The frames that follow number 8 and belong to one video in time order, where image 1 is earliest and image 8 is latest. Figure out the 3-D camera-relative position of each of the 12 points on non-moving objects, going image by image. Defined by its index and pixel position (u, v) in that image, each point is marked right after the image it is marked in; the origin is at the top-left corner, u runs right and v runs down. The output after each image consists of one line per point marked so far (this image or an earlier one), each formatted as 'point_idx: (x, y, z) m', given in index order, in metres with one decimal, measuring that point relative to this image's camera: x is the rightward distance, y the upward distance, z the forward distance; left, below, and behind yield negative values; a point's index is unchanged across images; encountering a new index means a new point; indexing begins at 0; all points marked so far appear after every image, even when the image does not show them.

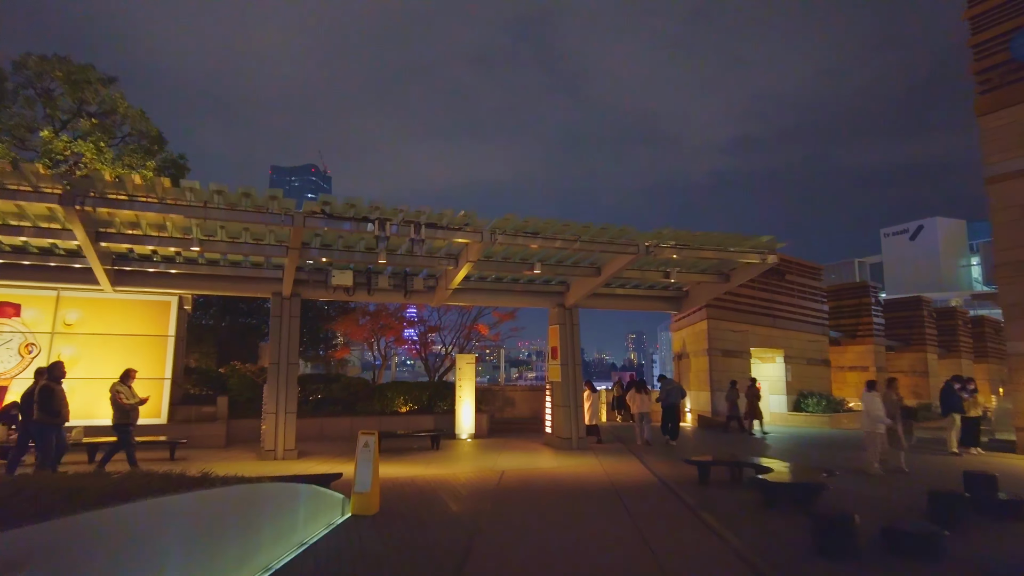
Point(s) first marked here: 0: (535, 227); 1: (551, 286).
0: (+0.4, +0.9, +9.7) m
1: (+0.8, 0.0, +12.9) m
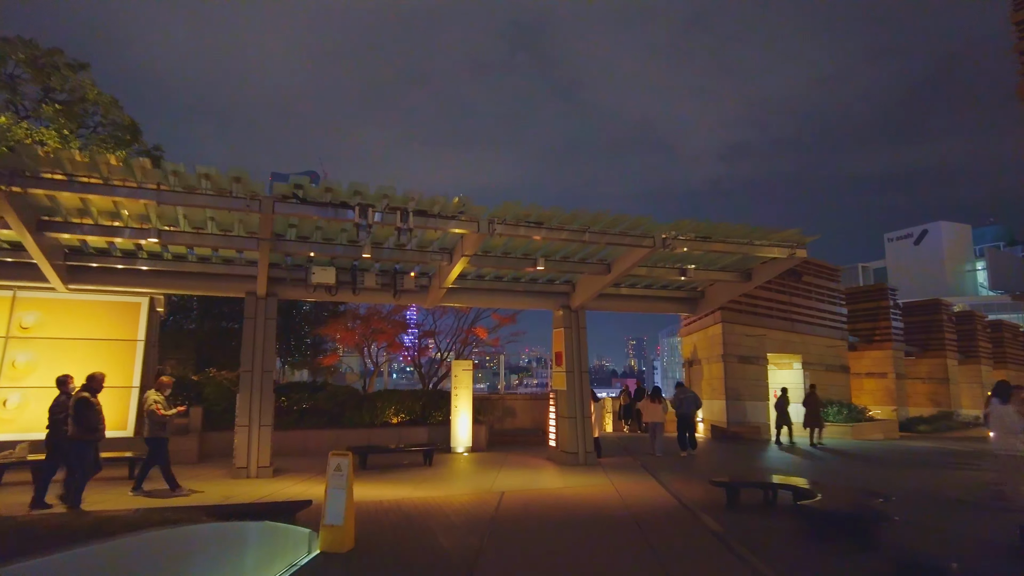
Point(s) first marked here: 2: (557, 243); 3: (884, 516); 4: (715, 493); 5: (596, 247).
0: (+0.4, +1.0, +8.6) m
1: (+0.8, +0.1, +11.8) m
2: (+0.7, +0.7, +9.5) m
3: (+3.8, -2.3, +6.5) m
4: (+2.8, -2.9, +8.8) m
5: (+1.3, +0.7, +9.6) m
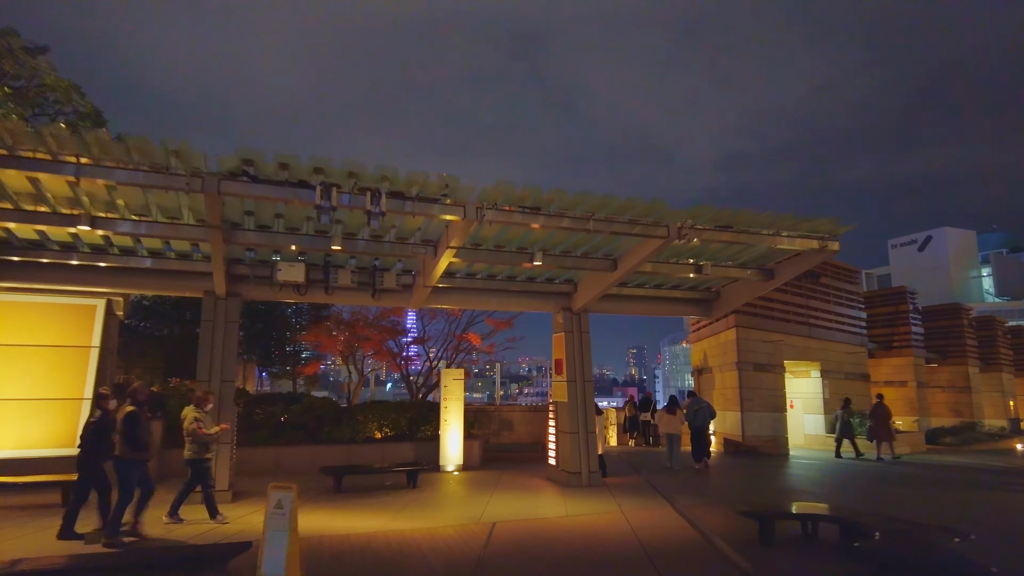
0: (+0.3, +1.0, +7.4) m
1: (+0.7, +0.1, +10.6) m
2: (+0.6, +0.7, +8.3) m
3: (+3.7, -2.3, +5.3) m
4: (+2.8, -2.8, +7.6) m
5: (+1.2, +0.7, +8.5) m
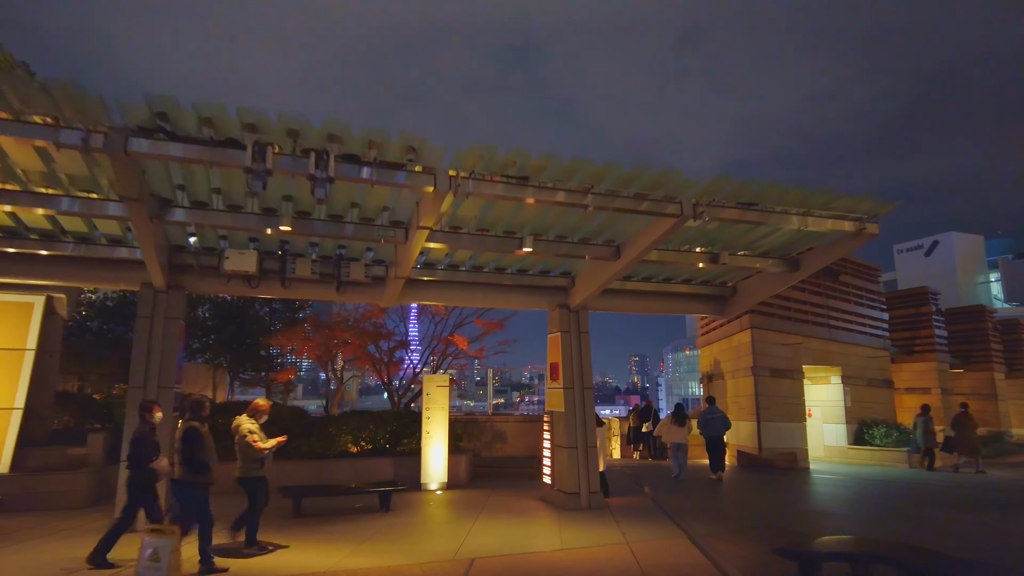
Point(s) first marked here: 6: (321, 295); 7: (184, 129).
0: (+0.1, +1.2, +6.1) m
1: (+0.6, +0.1, +9.3) m
2: (+0.4, +0.9, +7.0) m
3: (+3.6, -2.1, +4.0) m
4: (+2.6, -2.7, +6.3) m
5: (+1.0, +0.8, +7.2) m
6: (-2.5, -0.1, +8.5) m
7: (-2.8, +1.3, +5.3) m
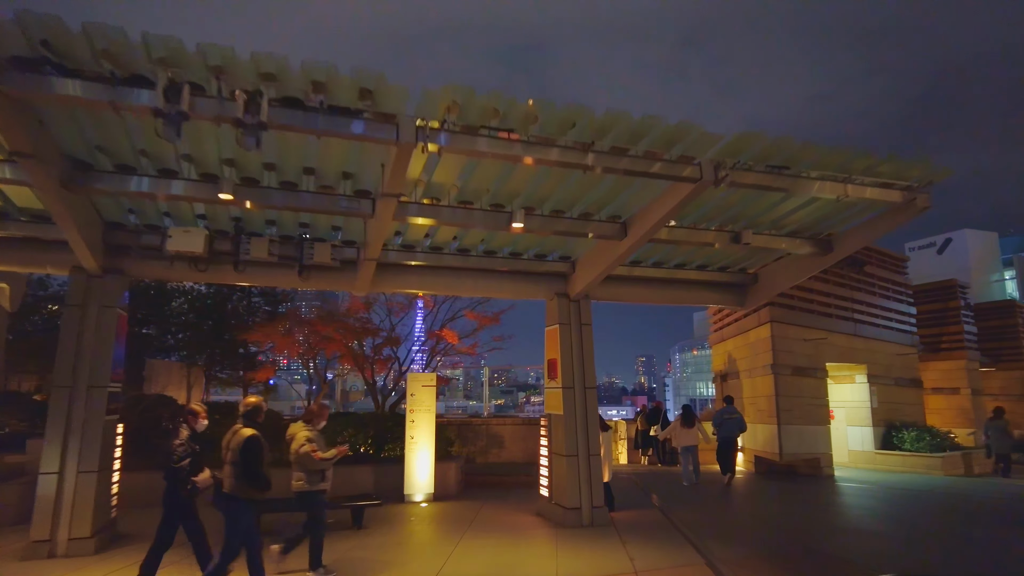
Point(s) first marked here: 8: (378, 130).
0: (0.0, +1.3, +5.0) m
1: (+0.5, +0.3, +8.2) m
2: (+0.3, +1.0, +5.9) m
3: (+3.4, -1.9, +2.8) m
4: (+2.5, -2.5, +5.2) m
5: (+0.9, +1.0, +6.1) m
6: (-2.7, +0.1, +7.4) m
7: (-2.9, +1.5, +4.2) m
8: (-1.0, +1.2, +4.7) m
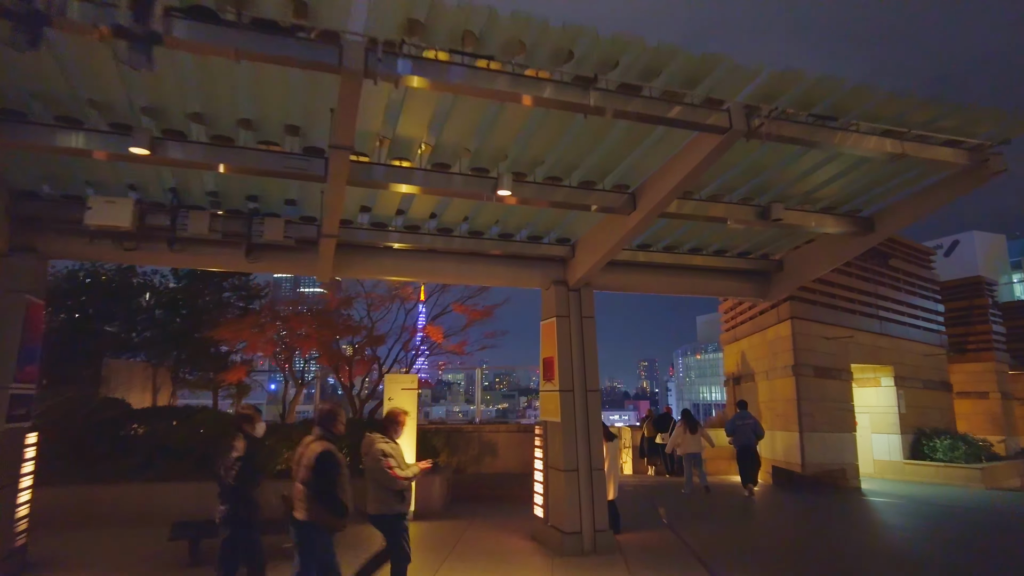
0: (-0.2, +1.5, +3.9) m
1: (+0.3, +0.5, +7.1) m
2: (+0.2, +1.2, +4.8) m
3: (+3.3, -1.7, +1.7) m
4: (+2.3, -2.3, +4.0) m
5: (+0.8, +1.1, +5.0) m
6: (-2.8, +0.2, +6.3) m
7: (-3.0, +1.7, +3.2) m
8: (-1.1, +1.3, +3.6) m
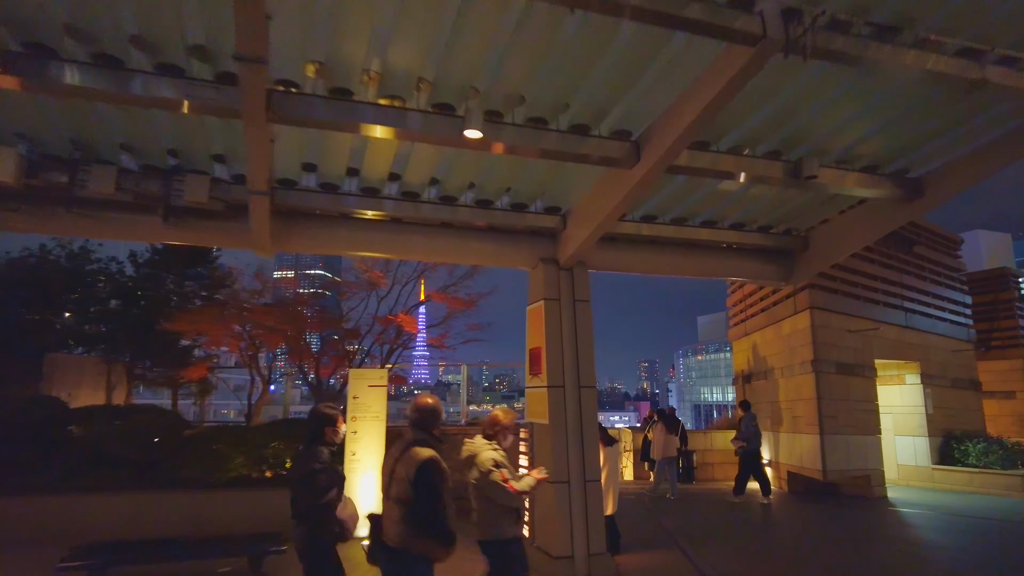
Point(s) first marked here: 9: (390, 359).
0: (-0.3, +1.7, +2.9) m
1: (+0.2, +0.7, +6.0) m
2: (0.0, +1.4, +3.7) m
3: (+3.1, -1.5, +0.6) m
4: (+2.2, -2.1, +3.0) m
5: (+0.6, +1.4, +3.9) m
6: (-3.0, +0.4, +5.2) m
7: (-3.2, +1.9, +2.1) m
8: (-1.3, +1.6, +2.6) m
9: (-1.9, -1.2, +10.8) m
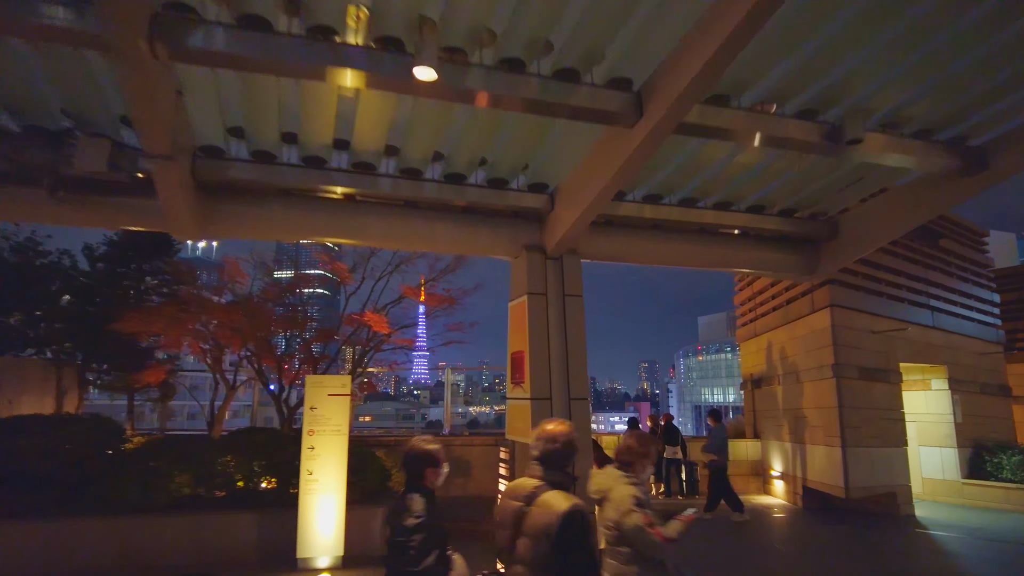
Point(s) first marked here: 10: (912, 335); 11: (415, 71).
0: (-0.5, +1.8, +1.9) m
1: (0.0, +0.7, +5.1) m
2: (-0.2, +1.5, +2.8) m
3: (+2.9, -1.4, -0.3) m
4: (+2.0, -2.1, +2.0) m
5: (+0.4, +1.4, +3.0) m
6: (-3.1, +0.5, +4.3) m
7: (-3.4, +2.0, +1.1) m
8: (-1.5, +1.6, +1.6) m
9: (-2.1, -1.1, +9.8) m
10: (+6.3, -0.7, +10.0) m
11: (-0.5, +1.1, +3.2) m
